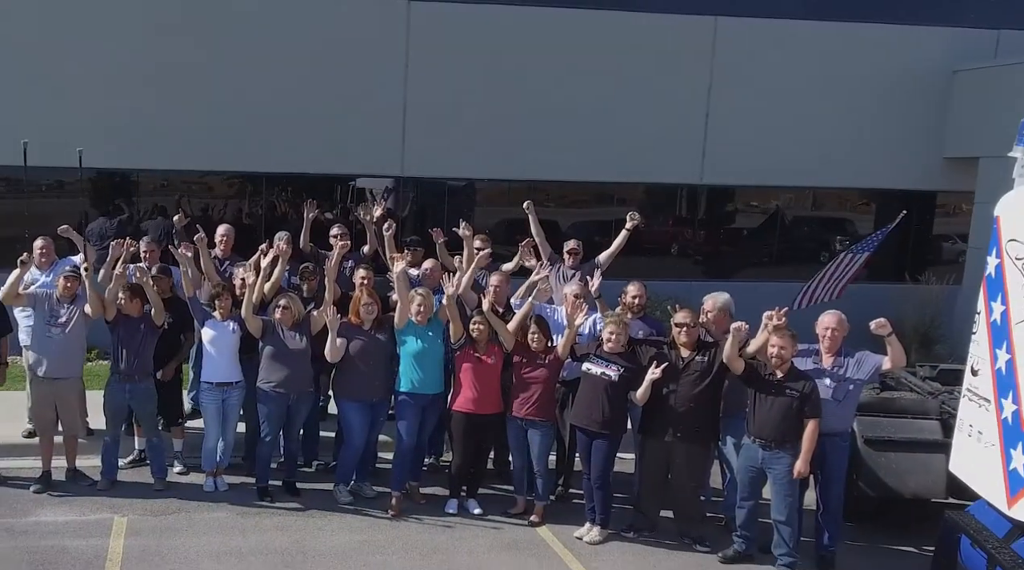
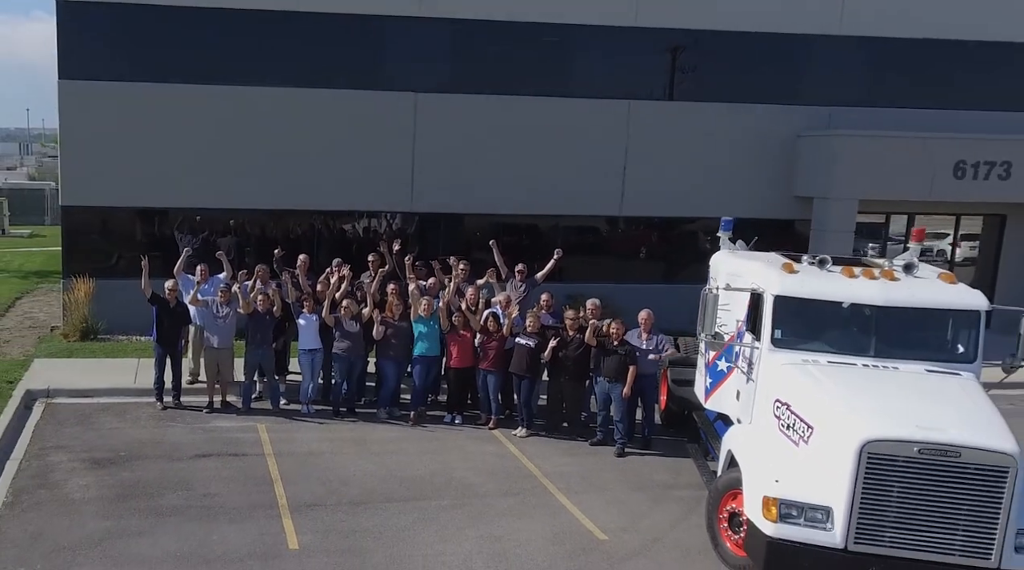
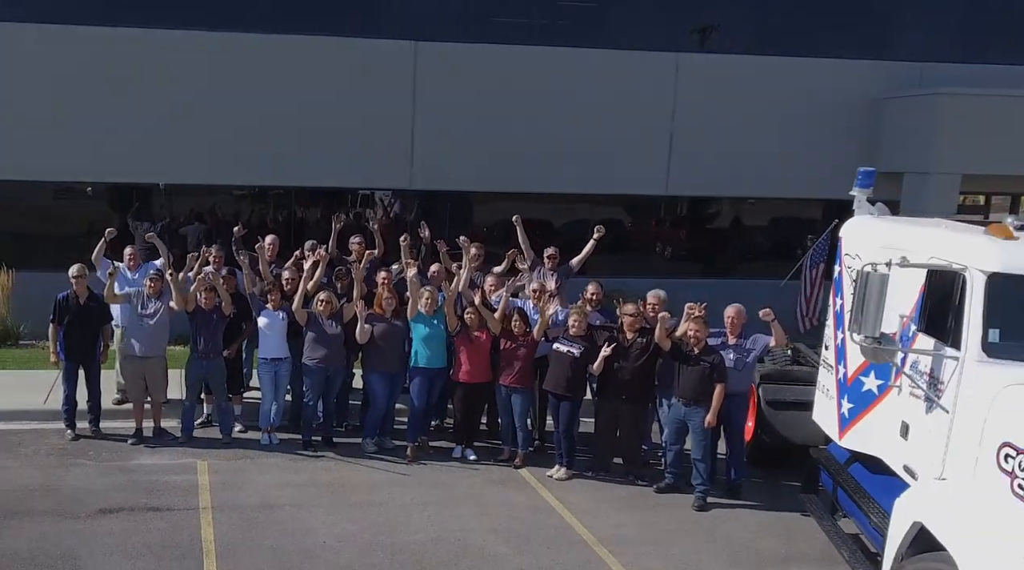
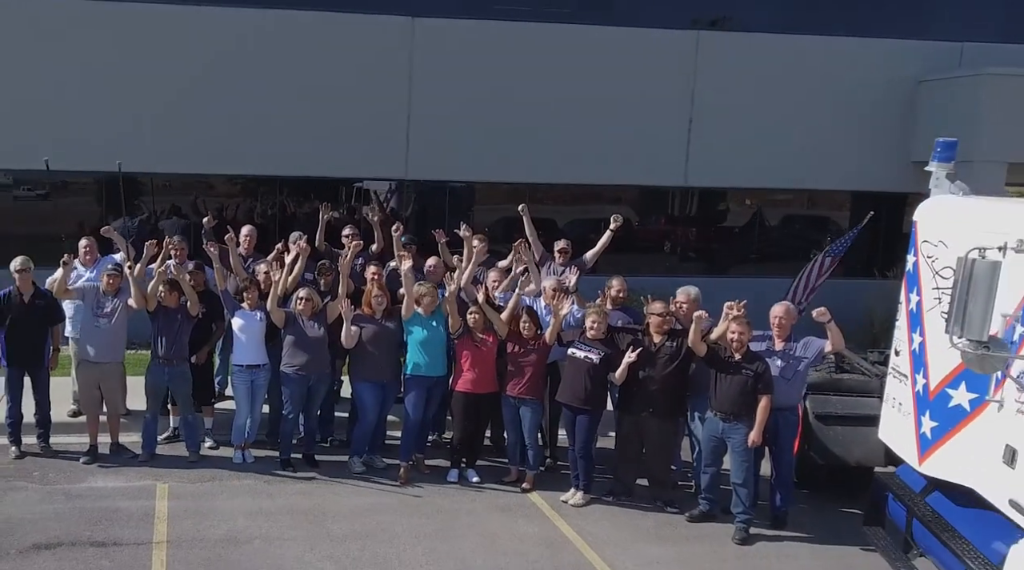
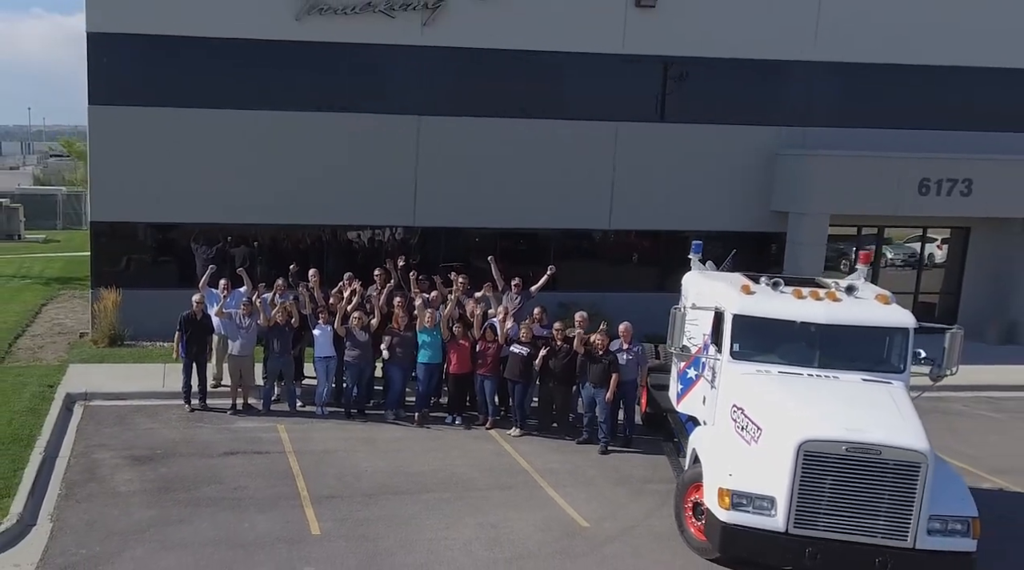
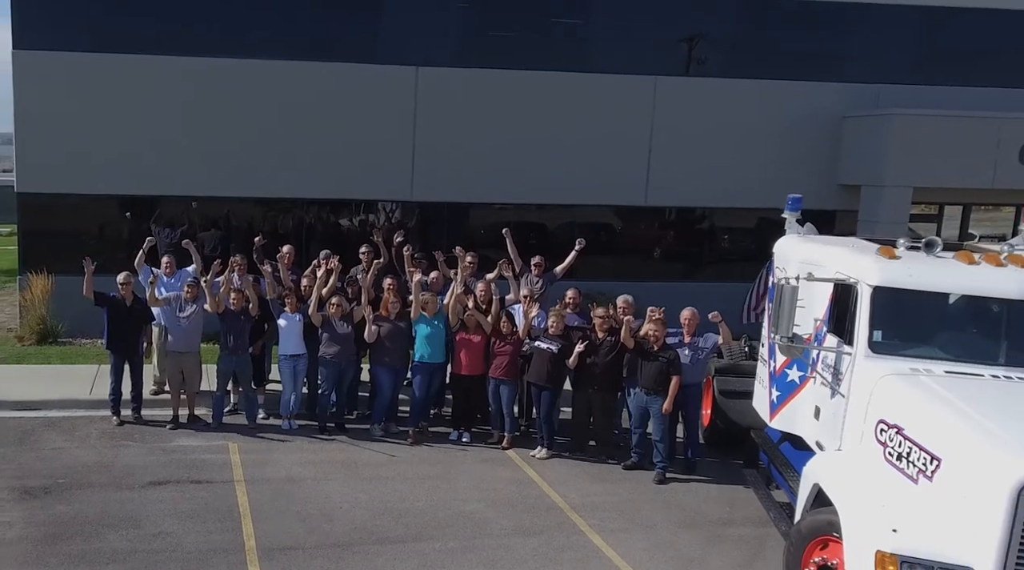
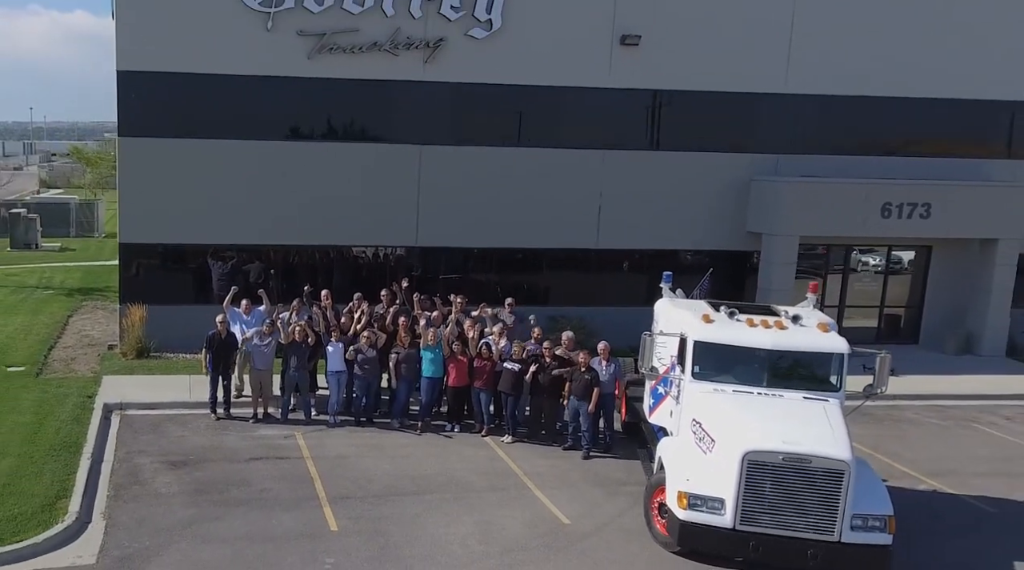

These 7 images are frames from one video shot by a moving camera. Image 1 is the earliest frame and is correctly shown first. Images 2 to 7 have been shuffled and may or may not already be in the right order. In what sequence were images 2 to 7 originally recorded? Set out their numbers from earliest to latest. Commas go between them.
4, 3, 6, 2, 5, 7
